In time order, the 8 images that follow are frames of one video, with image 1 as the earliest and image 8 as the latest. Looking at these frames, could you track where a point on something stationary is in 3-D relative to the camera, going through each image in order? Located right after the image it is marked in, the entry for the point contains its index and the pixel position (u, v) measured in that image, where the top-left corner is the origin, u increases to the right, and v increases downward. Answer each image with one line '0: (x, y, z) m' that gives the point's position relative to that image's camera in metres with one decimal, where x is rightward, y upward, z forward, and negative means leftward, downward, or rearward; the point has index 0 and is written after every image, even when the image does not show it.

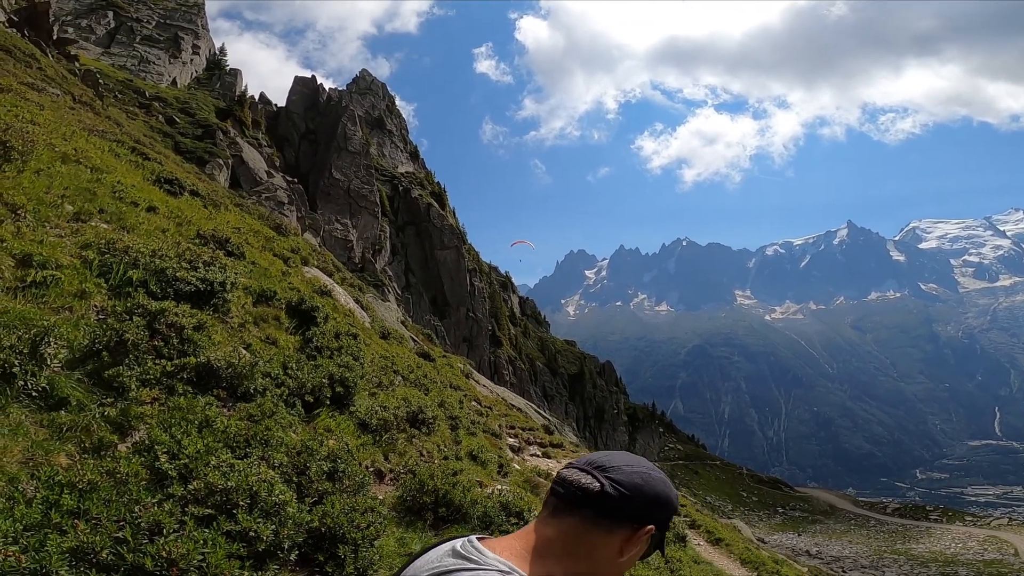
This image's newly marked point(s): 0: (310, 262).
0: (-7.4, +0.9, +19.6) m
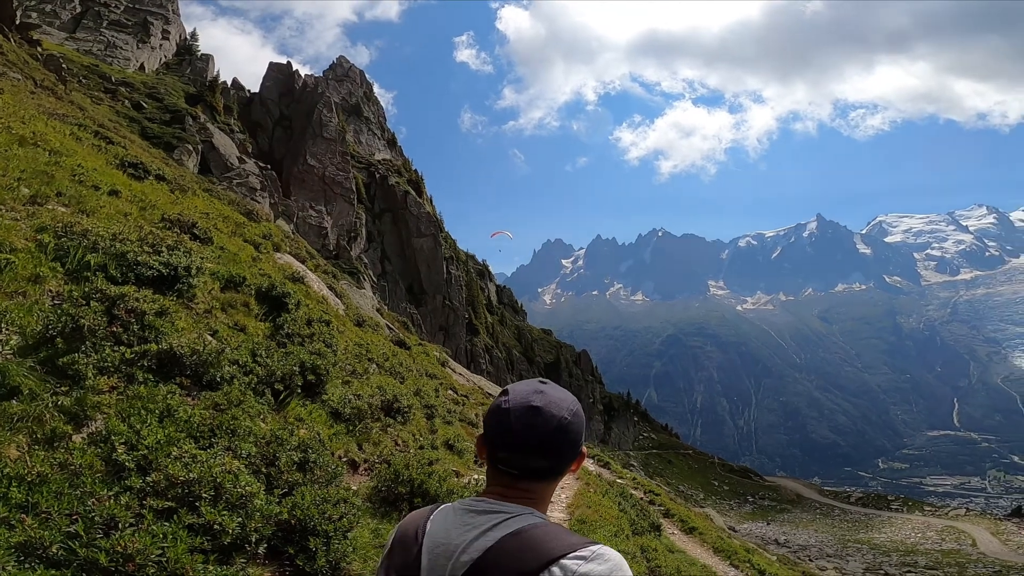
0: (-8.3, +1.4, +19.2) m
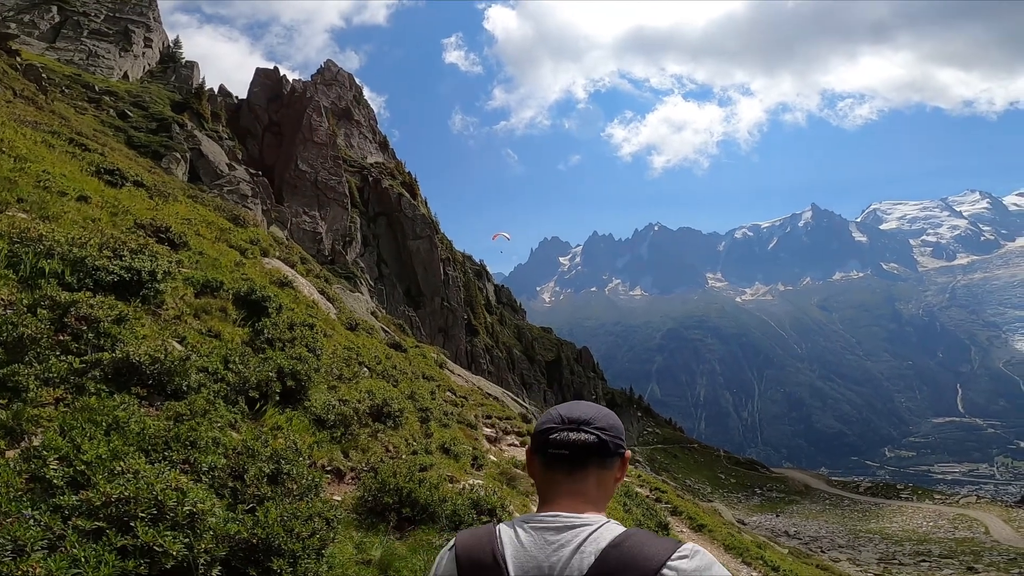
0: (-8.5, +1.2, +18.7) m
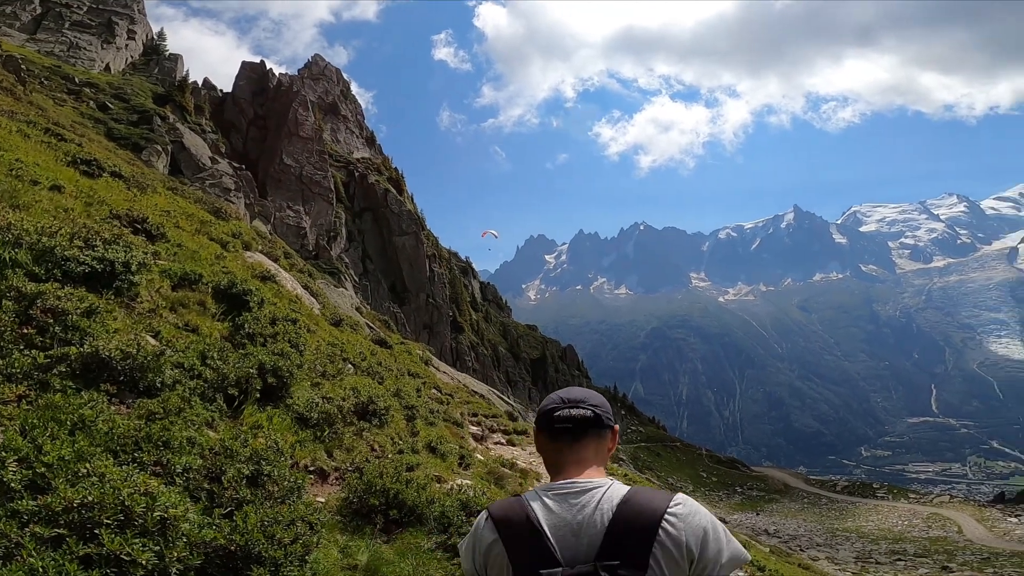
0: (-8.9, +1.4, +18.3) m
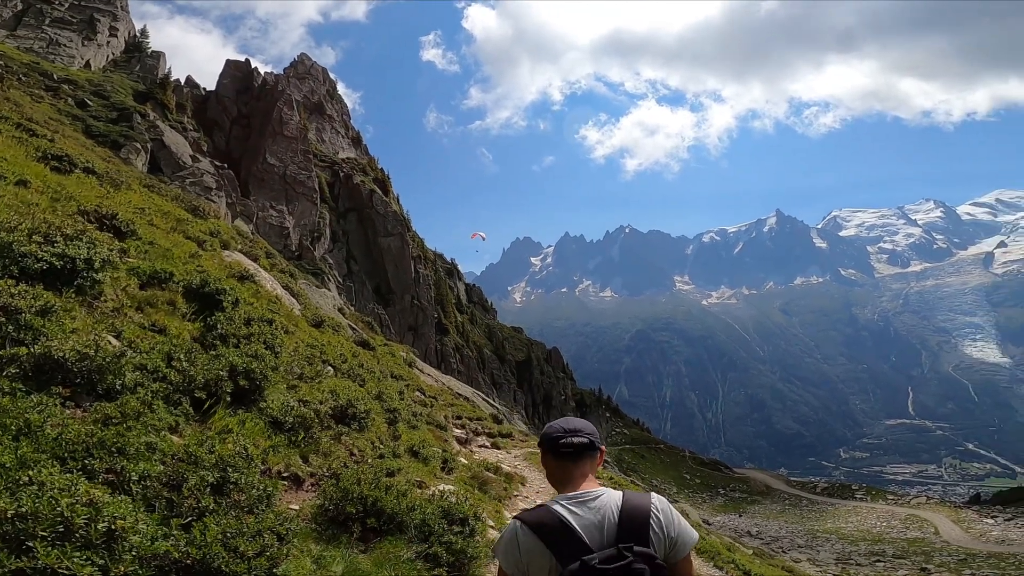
0: (-9.3, +1.4, +17.9) m
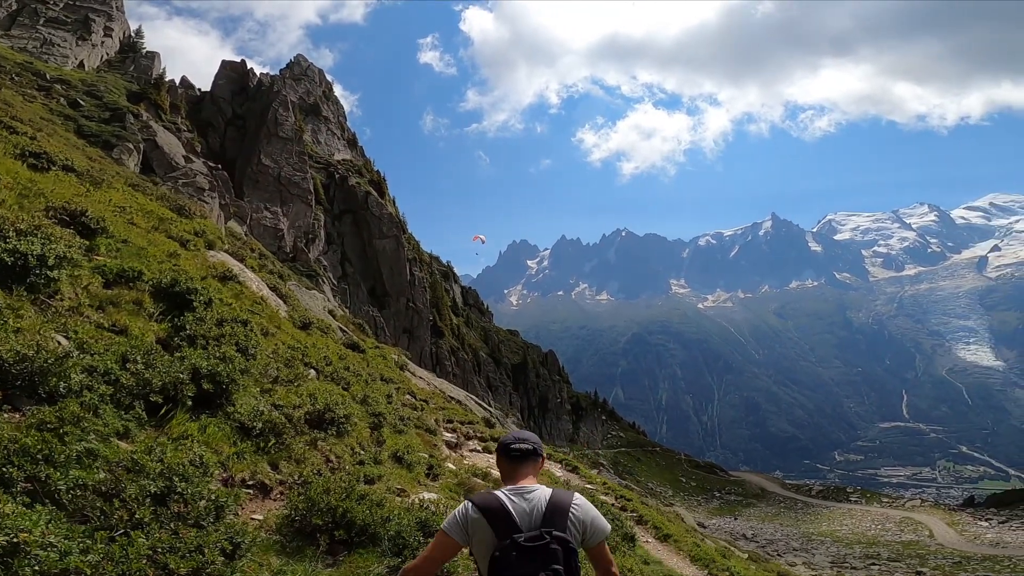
0: (-9.6, +1.4, +17.5) m
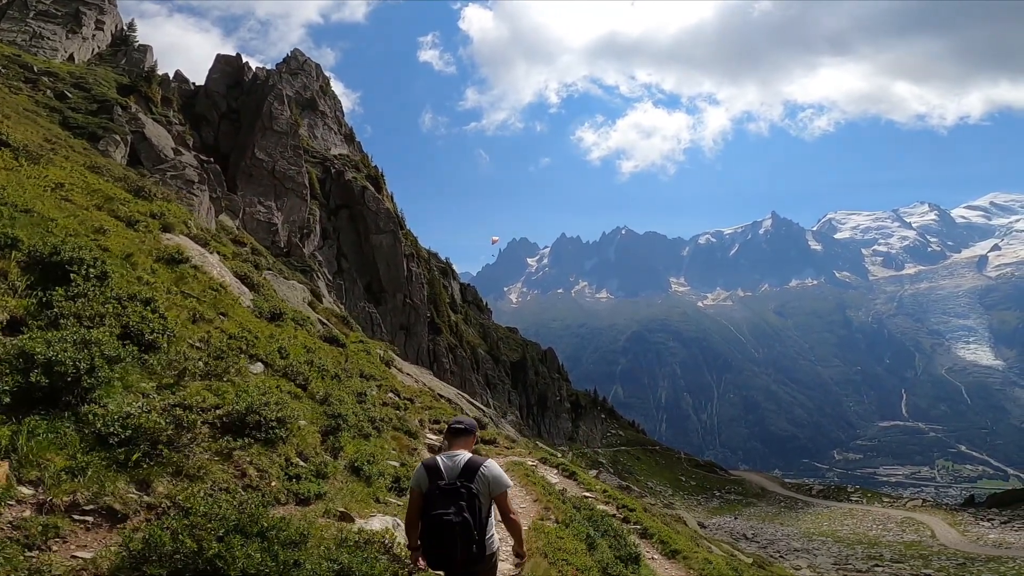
0: (-9.9, +1.7, +16.0) m
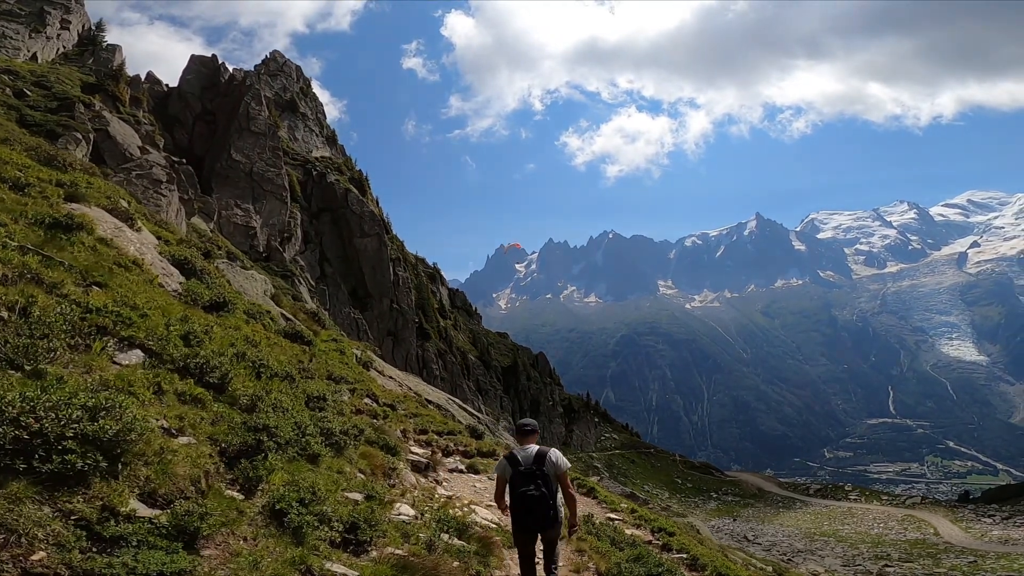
0: (-9.9, +2.0, +13.0) m
